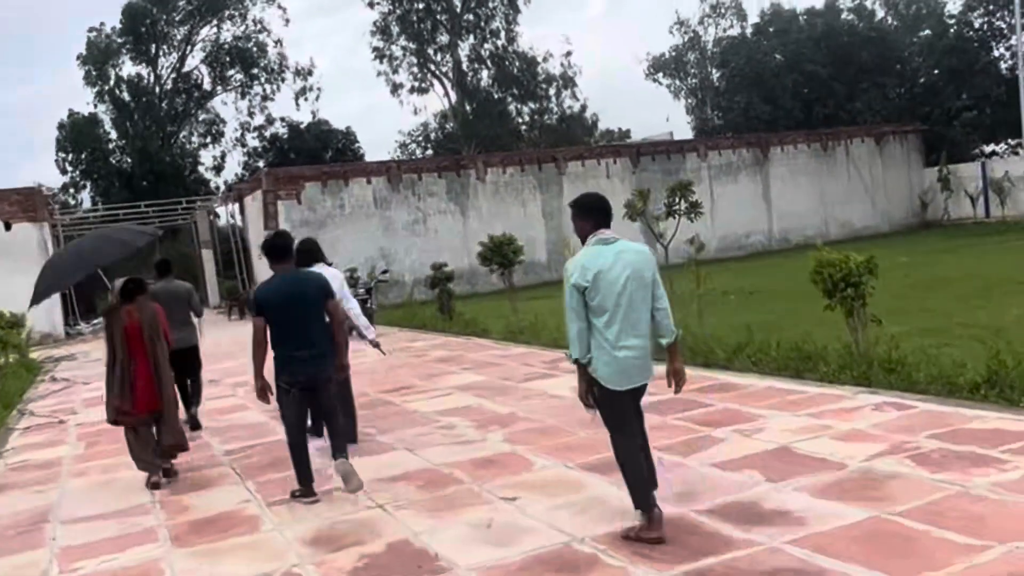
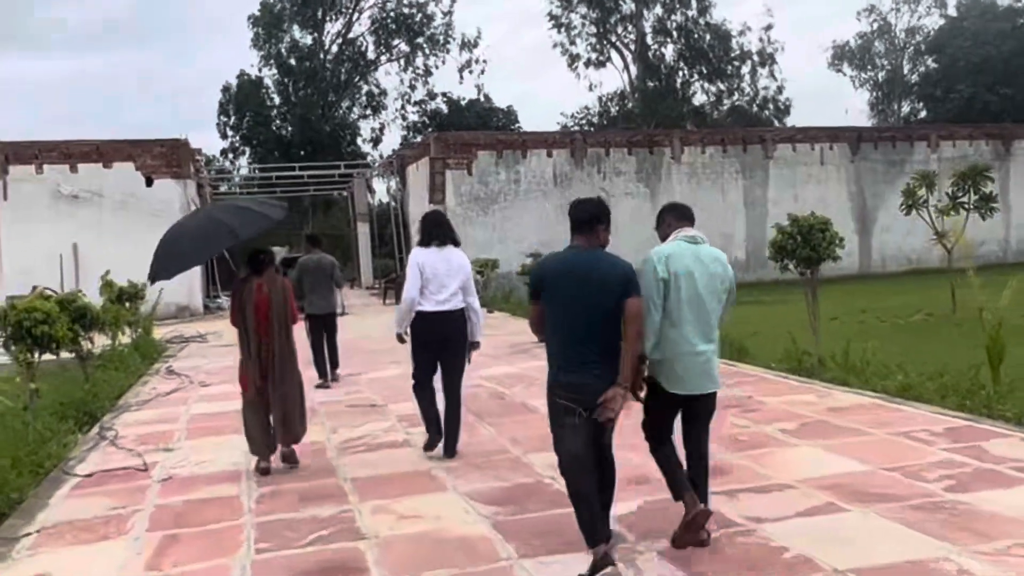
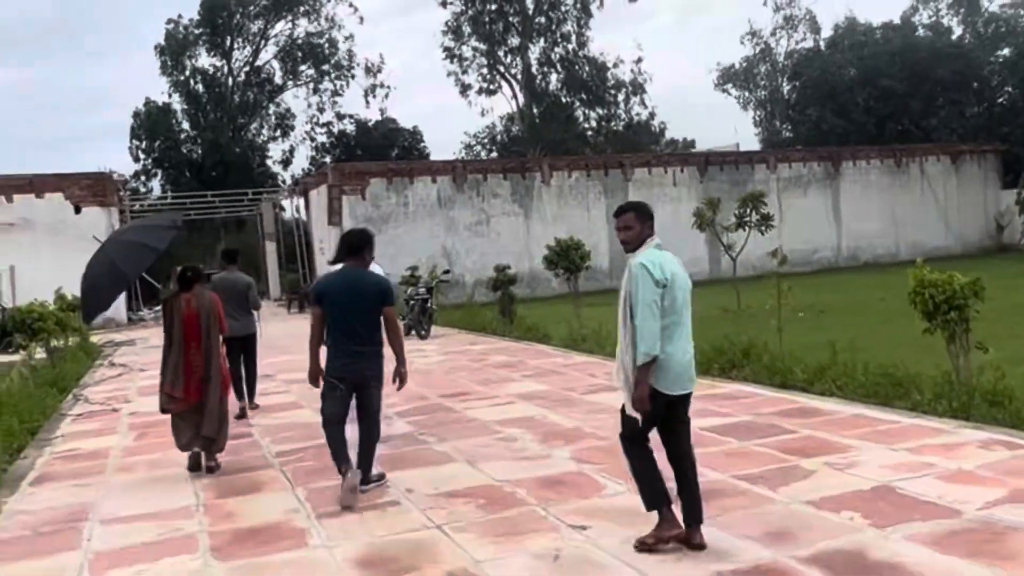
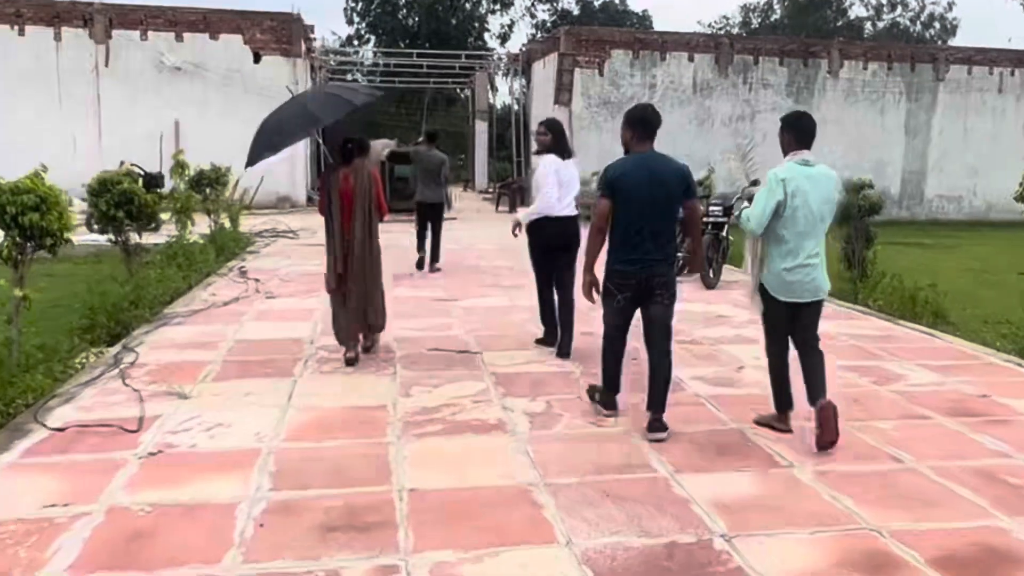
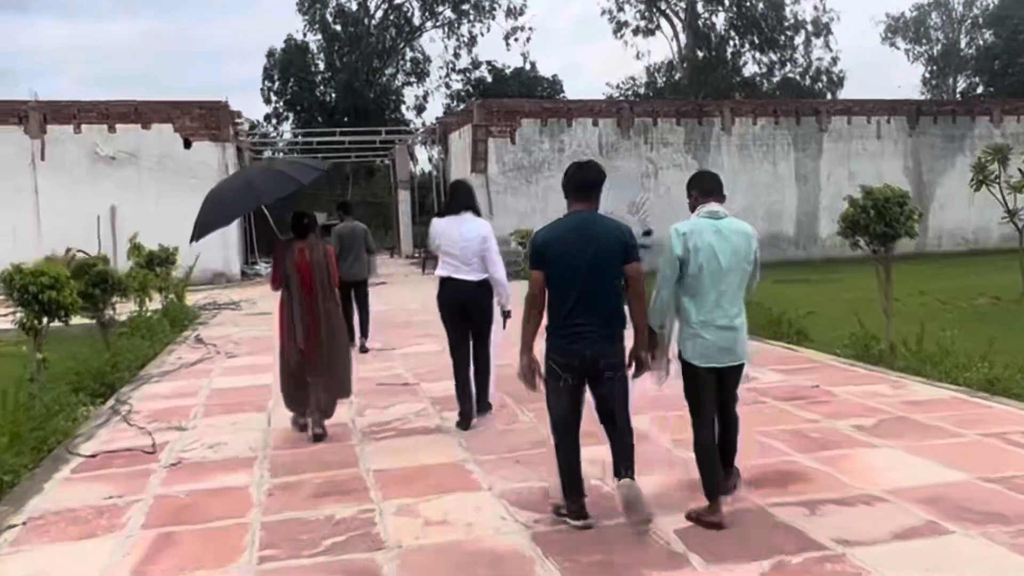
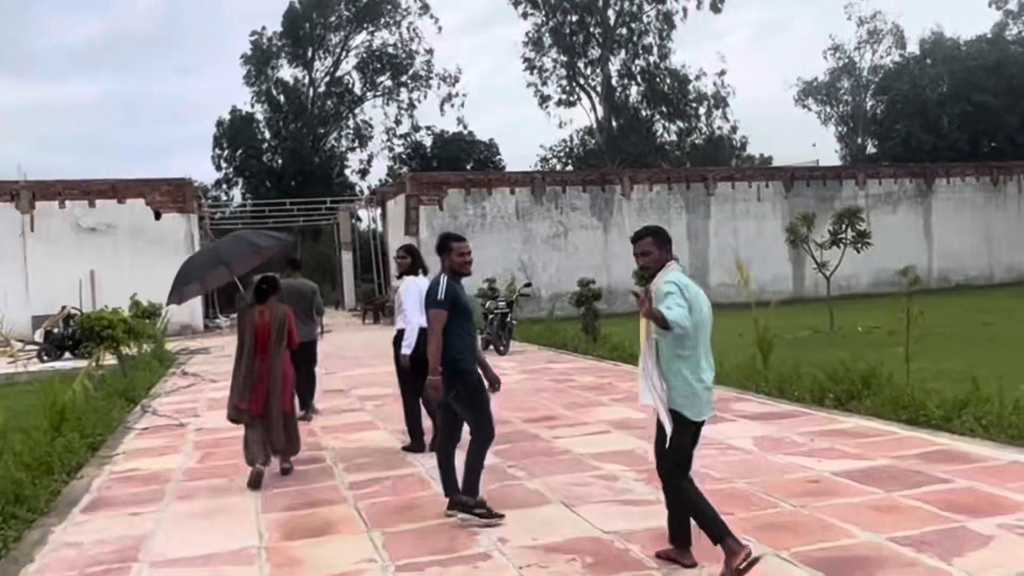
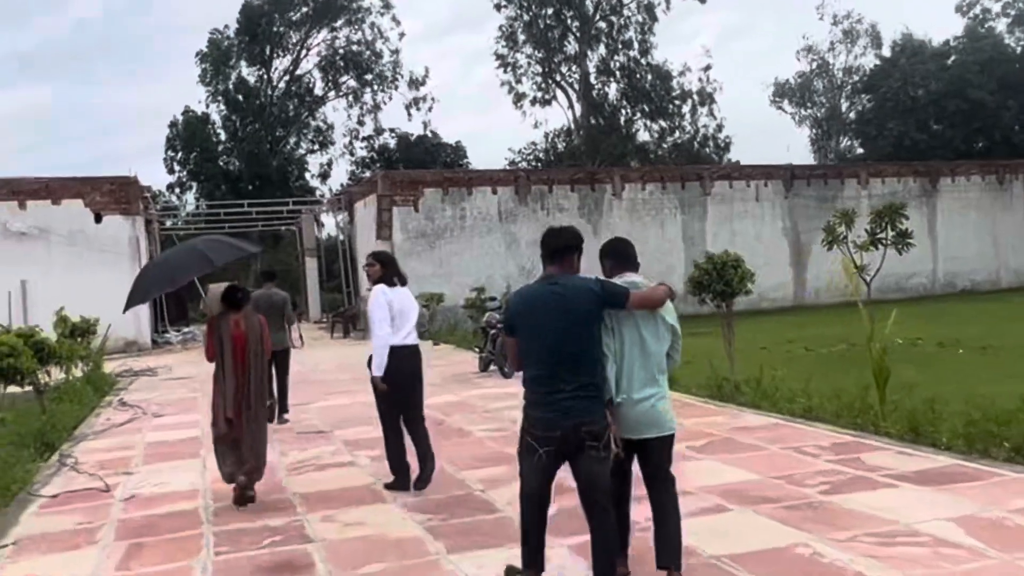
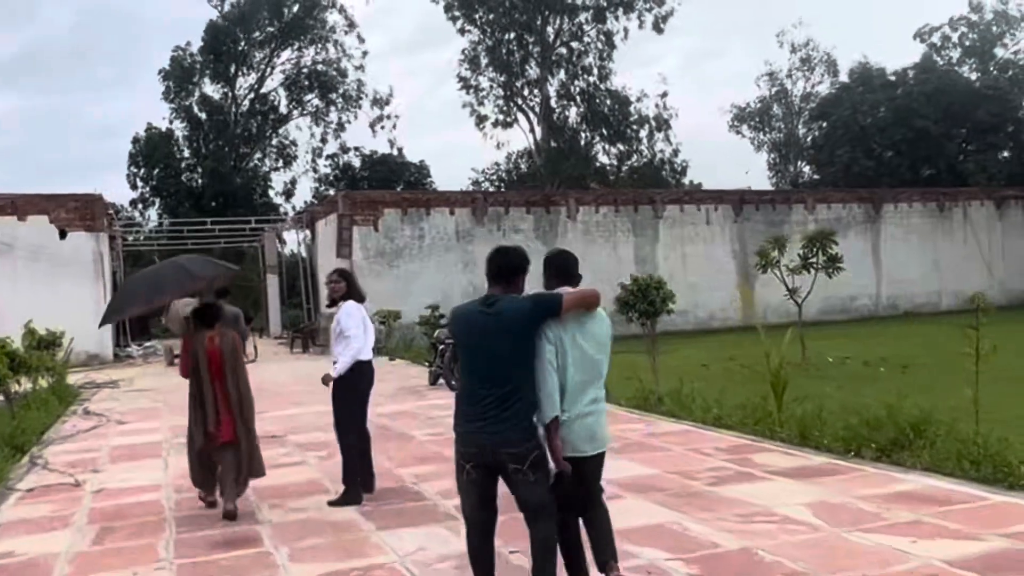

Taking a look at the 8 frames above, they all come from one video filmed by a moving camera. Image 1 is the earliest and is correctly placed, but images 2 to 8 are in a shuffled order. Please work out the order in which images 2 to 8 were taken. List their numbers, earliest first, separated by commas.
3, 6, 8, 7, 2, 5, 4
